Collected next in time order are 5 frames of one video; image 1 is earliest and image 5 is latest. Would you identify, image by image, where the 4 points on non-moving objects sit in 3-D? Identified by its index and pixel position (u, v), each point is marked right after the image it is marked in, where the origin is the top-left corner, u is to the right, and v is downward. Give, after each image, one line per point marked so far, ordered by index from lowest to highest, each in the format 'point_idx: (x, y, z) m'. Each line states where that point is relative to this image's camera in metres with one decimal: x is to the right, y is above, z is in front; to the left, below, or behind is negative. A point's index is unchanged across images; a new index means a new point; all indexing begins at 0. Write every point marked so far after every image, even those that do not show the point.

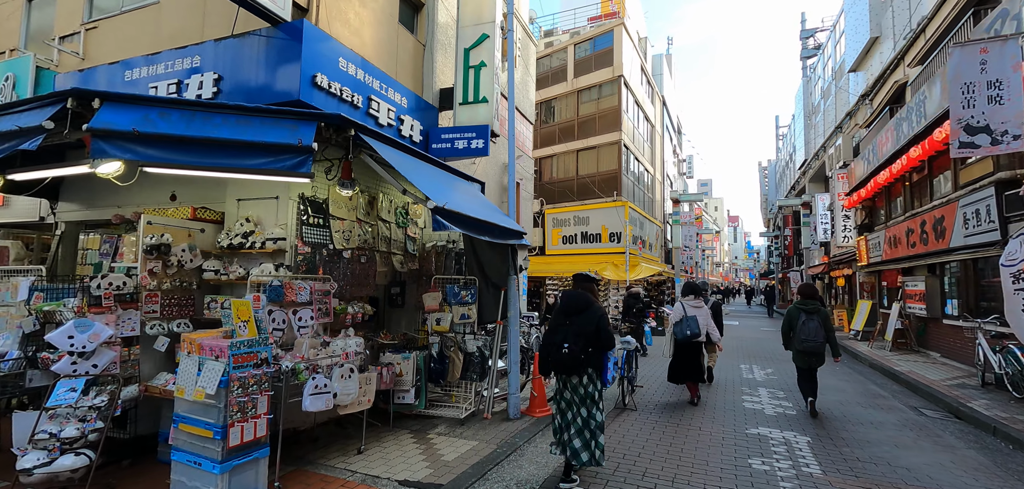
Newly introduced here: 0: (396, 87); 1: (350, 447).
0: (-1.7, +2.3, +6.9) m
1: (-1.7, -2.1, +5.0) m
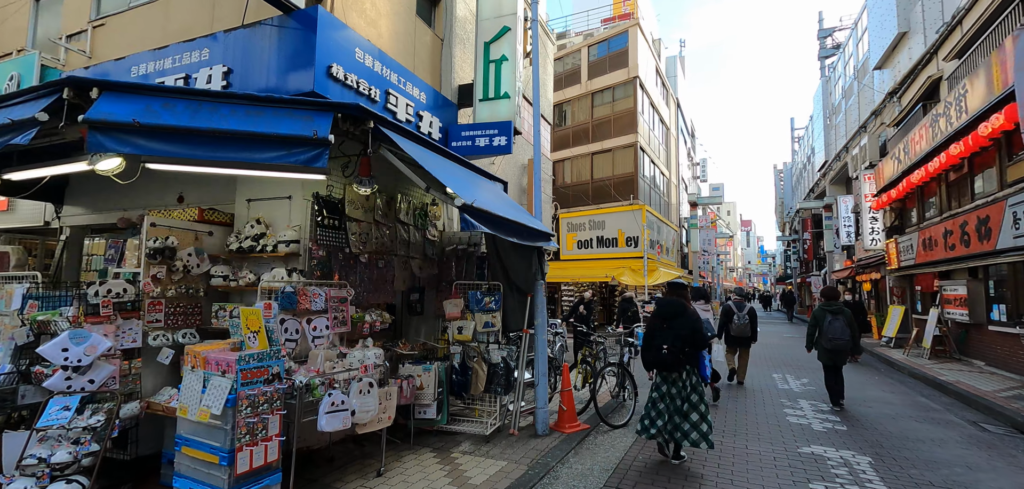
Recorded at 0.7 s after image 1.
0: (-1.3, +2.2, +6.6) m
1: (-1.4, -2.1, +4.6) m
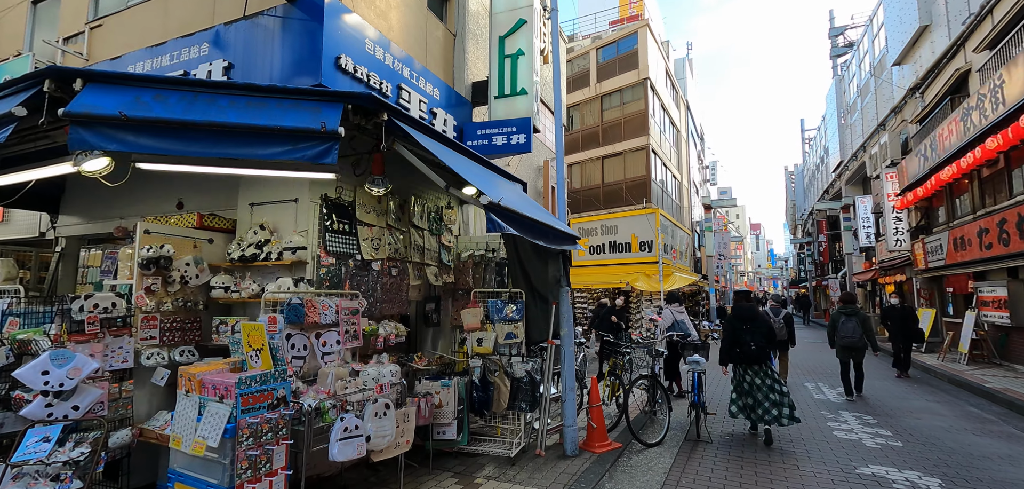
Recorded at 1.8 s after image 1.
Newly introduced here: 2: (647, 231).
0: (-1.1, +2.1, +6.2) m
1: (-1.1, -2.2, +4.1) m
2: (+5.3, +0.5, +18.7) m
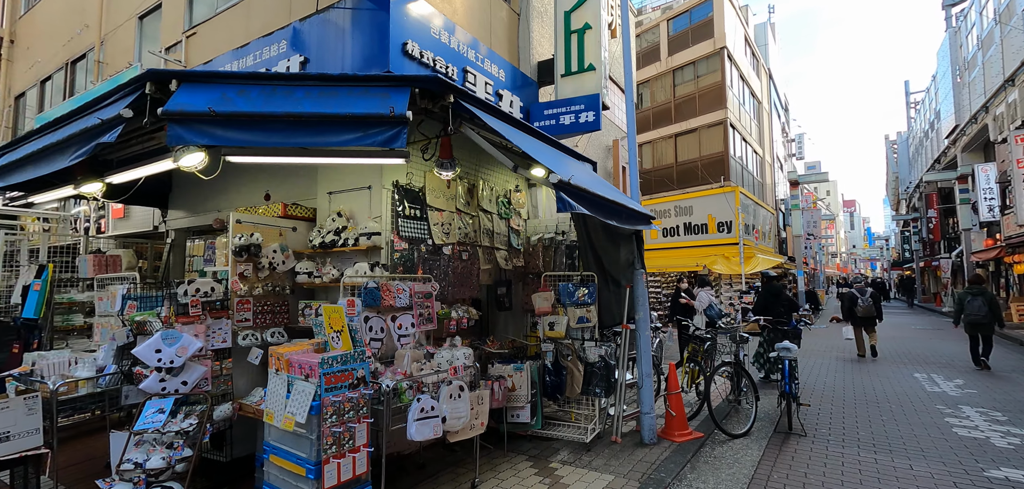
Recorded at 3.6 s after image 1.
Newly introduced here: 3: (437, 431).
0: (-0.2, +2.4, +6.1) m
1: (-0.4, -2.0, +4.2) m
2: (+7.9, +1.2, +17.6) m
3: (-0.6, -1.4, +3.6) m
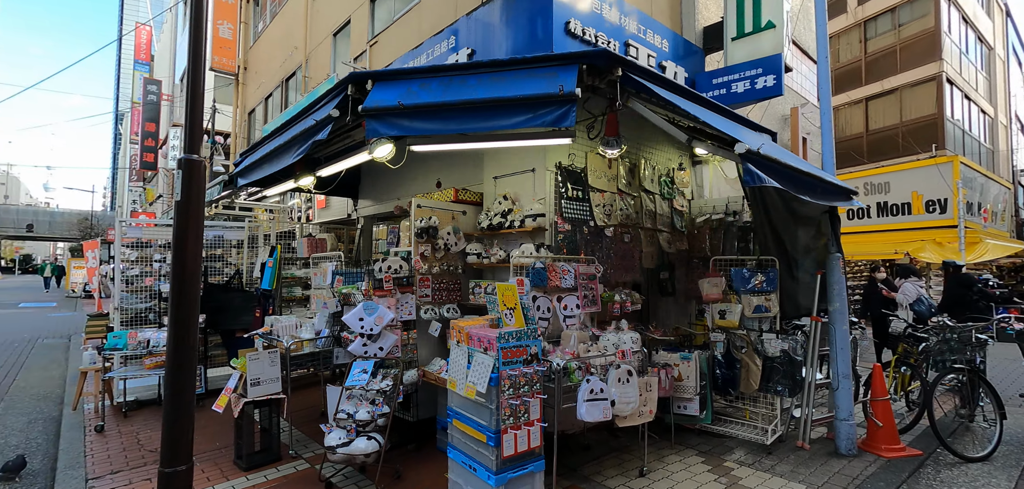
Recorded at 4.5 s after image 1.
0: (+1.7, +2.6, +5.7) m
1: (+1.0, -1.9, +4.1) m
2: (+12.8, +1.7, +14.4) m
3: (+0.7, -1.2, +3.5) m
